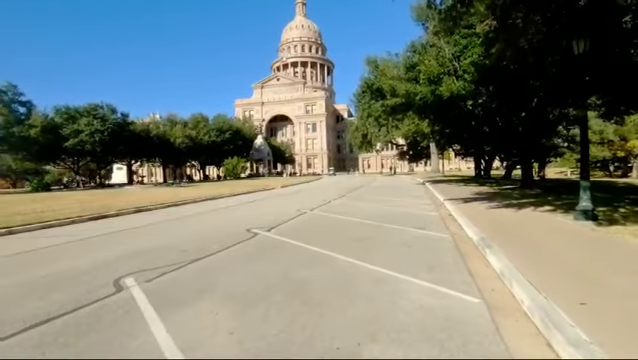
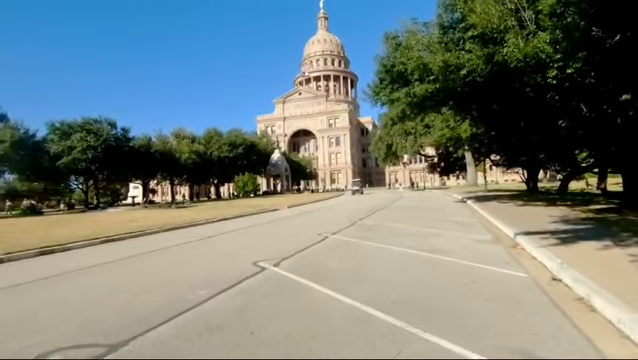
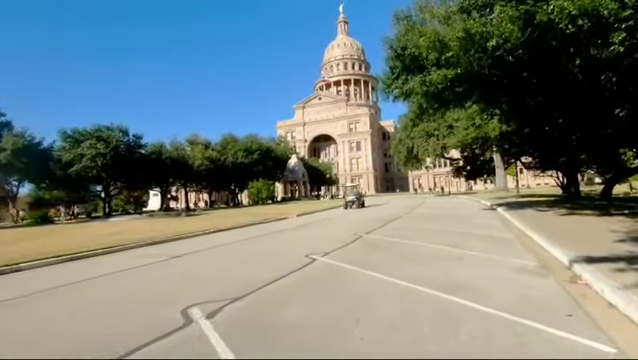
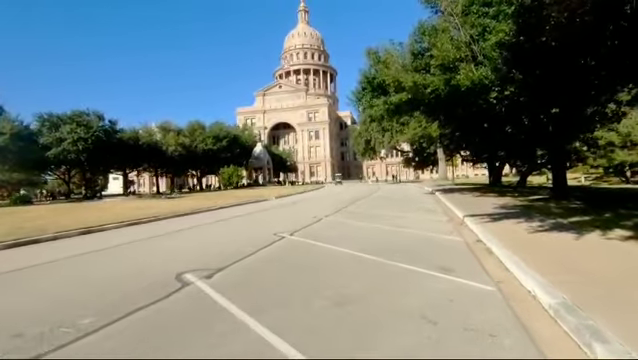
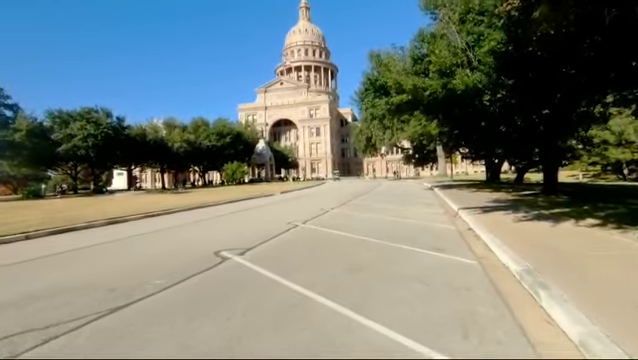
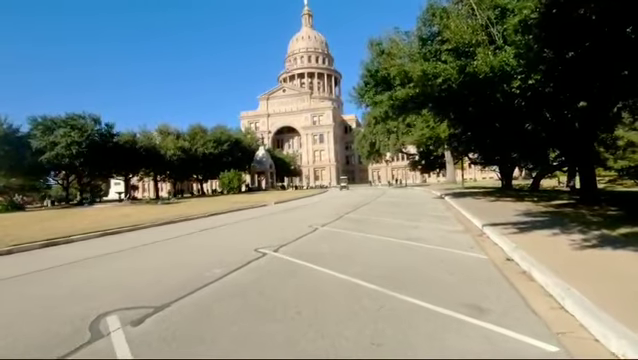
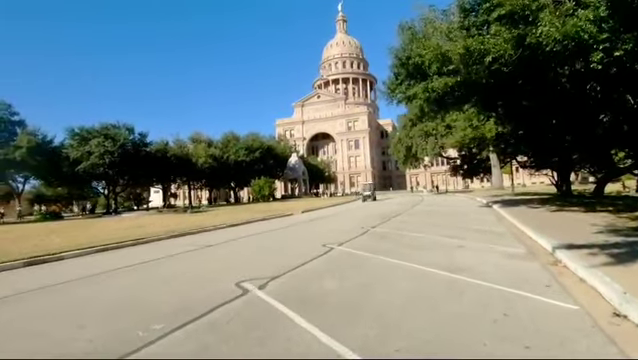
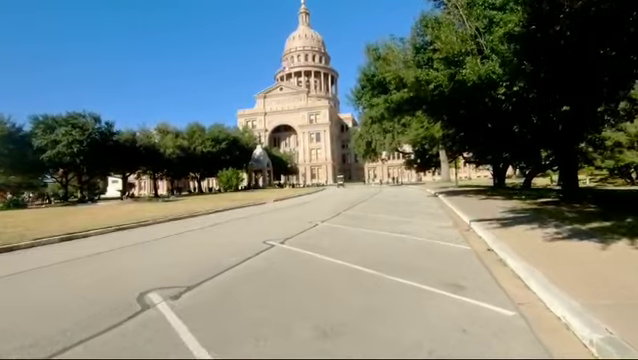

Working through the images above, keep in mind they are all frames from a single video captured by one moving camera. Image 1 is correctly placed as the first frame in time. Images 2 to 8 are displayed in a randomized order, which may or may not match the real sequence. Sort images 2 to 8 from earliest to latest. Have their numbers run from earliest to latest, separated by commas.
5, 4, 8, 6, 2, 7, 3
